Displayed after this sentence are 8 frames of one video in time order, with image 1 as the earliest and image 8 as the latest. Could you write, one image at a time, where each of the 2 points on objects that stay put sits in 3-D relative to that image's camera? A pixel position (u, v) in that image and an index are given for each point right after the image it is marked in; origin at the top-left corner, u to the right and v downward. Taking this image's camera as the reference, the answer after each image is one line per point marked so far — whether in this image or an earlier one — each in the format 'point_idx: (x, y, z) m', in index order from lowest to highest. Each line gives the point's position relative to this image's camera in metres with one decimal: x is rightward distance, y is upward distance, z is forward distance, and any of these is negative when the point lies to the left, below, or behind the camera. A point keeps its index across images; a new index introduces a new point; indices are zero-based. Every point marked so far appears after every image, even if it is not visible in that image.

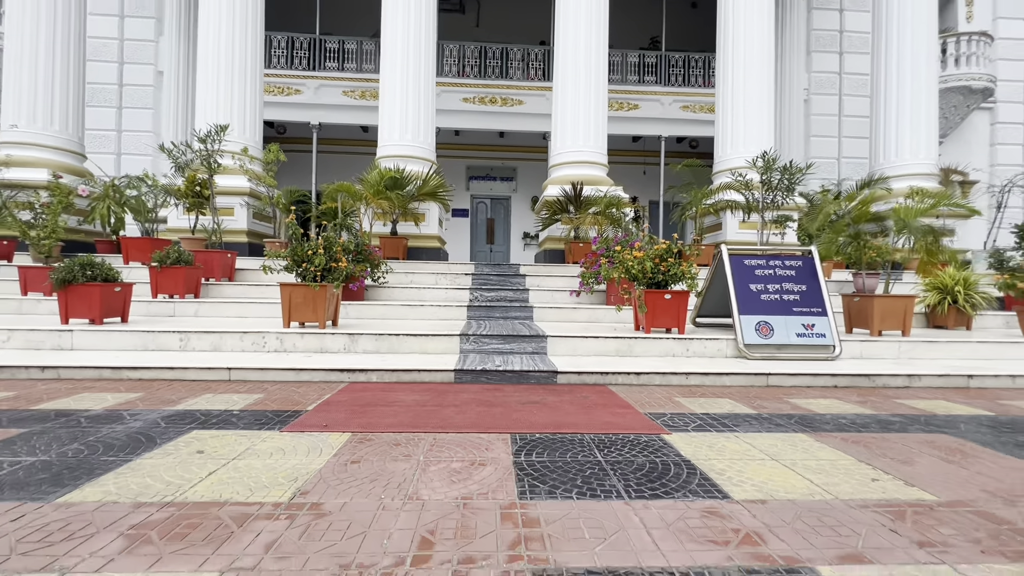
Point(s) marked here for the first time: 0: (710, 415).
0: (+1.2, -0.7, +2.8) m
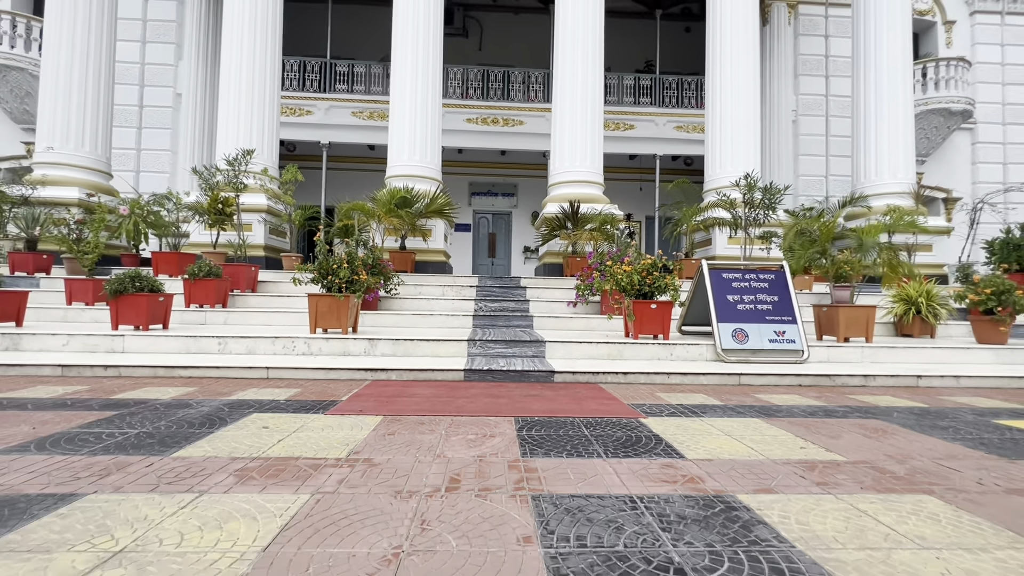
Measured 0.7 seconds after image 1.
0: (+1.2, -0.8, +3.3) m
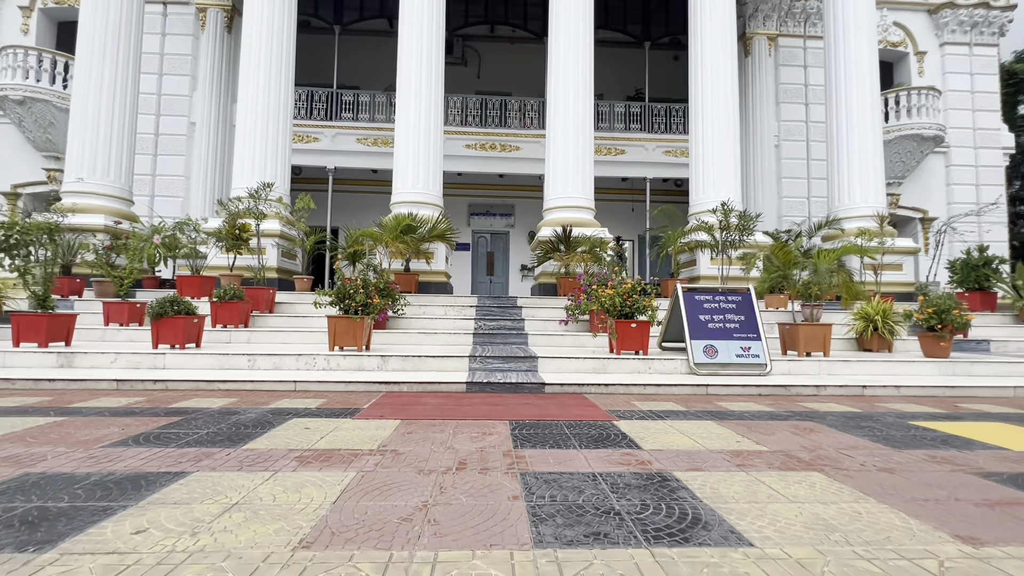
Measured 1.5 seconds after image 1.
0: (+1.1, -1.0, +3.8) m
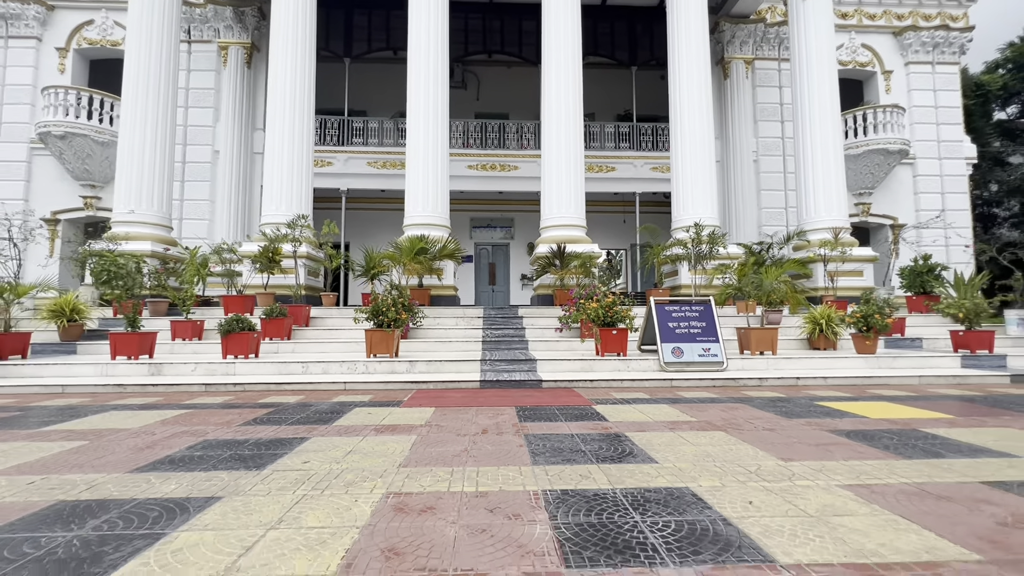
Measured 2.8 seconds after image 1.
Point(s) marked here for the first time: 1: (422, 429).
0: (+1.2, -1.2, +5.0) m
1: (-0.7, -1.1, +3.7) m
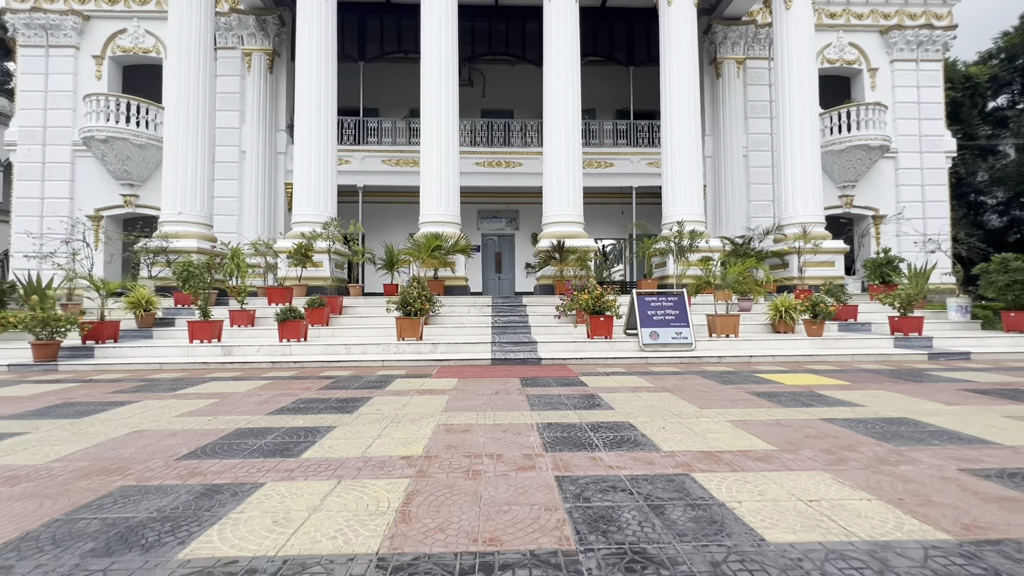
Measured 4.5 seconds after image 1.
0: (+1.3, -1.1, +6.4) m
1: (-0.6, -1.1, +5.1) m
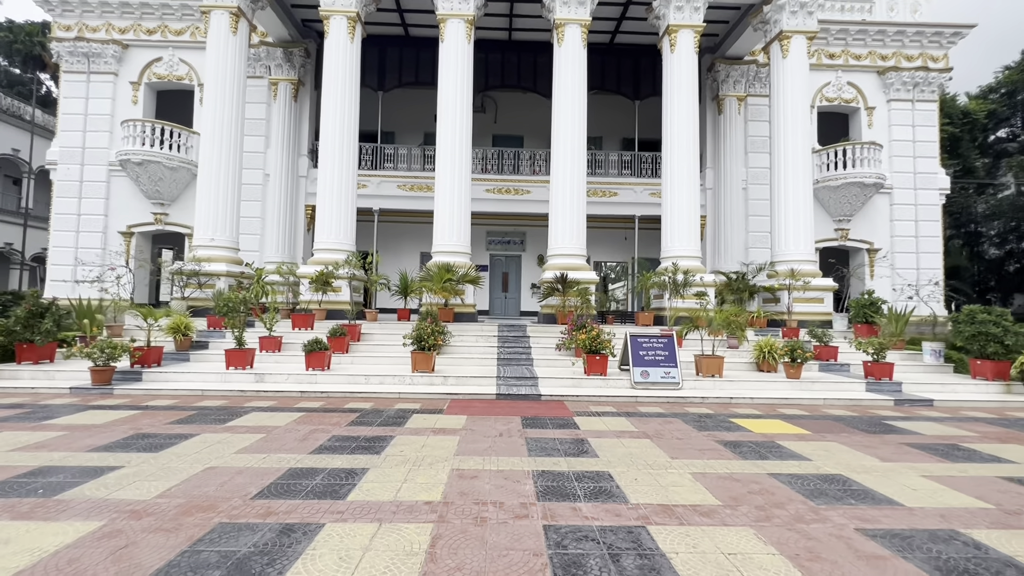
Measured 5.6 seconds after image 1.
0: (+1.3, -1.9, +7.2) m
1: (-0.6, -1.8, +5.9) m
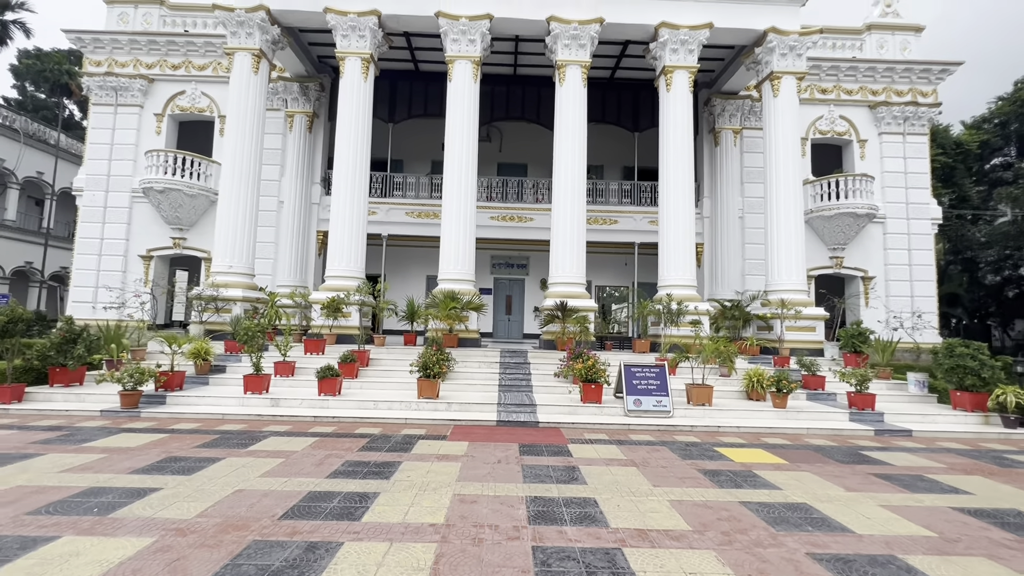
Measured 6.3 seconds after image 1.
0: (+1.3, -2.5, +7.7) m
1: (-0.7, -2.3, +6.4) m
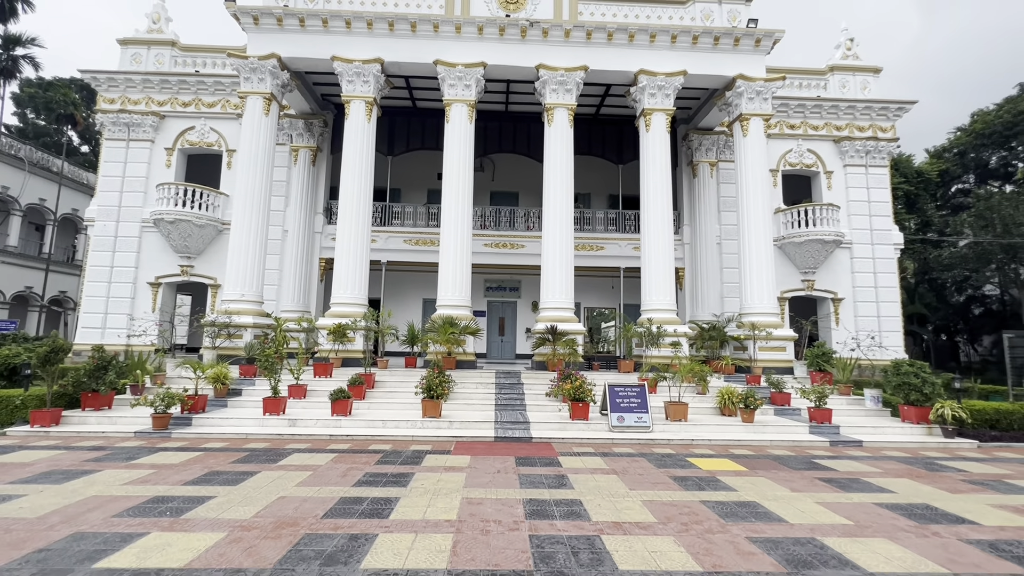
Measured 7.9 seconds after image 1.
0: (+1.2, -3.0, +8.7) m
1: (-0.7, -2.8, +7.4) m
